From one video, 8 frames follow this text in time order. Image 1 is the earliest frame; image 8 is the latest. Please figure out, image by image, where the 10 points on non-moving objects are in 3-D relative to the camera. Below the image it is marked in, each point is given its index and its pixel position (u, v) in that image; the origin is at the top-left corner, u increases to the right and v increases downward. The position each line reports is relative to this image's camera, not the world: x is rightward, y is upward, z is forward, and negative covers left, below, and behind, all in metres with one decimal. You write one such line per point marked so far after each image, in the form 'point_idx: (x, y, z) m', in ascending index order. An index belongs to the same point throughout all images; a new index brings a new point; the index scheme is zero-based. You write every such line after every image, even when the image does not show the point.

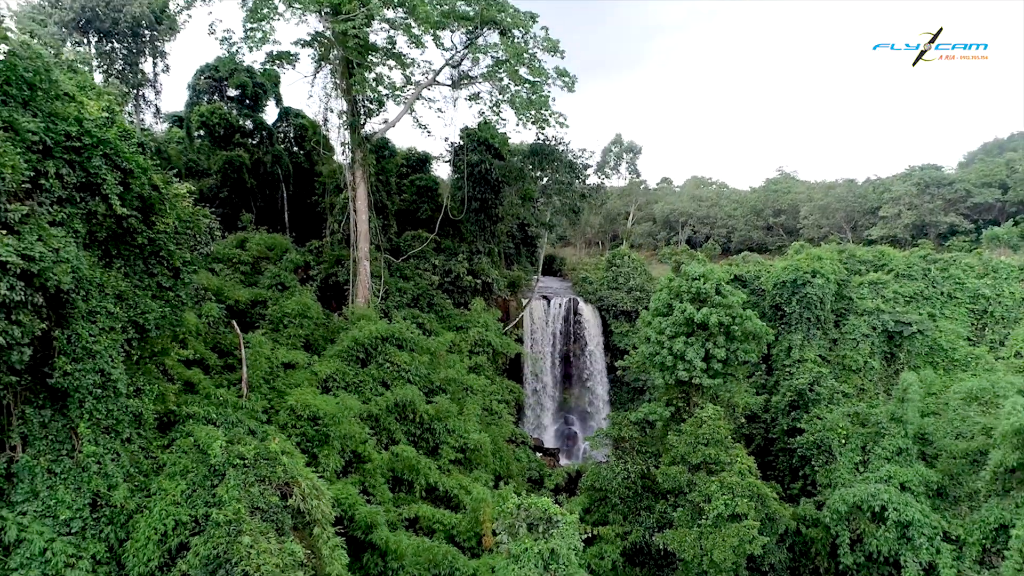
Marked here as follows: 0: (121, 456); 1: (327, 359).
0: (-5.4, -2.4, +6.9) m
1: (-4.0, -1.5, +10.5) m
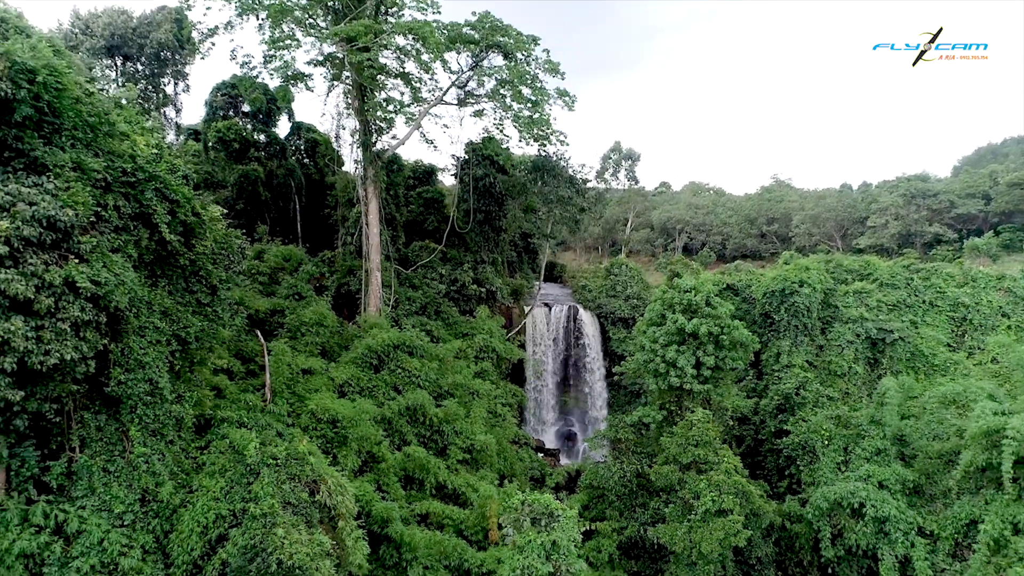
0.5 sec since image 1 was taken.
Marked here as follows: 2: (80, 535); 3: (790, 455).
0: (-5.3, -2.6, +7.6) m
1: (-3.9, -1.8, +11.2) m
2: (-5.8, -3.3, +6.5) m
3: (+7.2, -4.4, +12.8) m
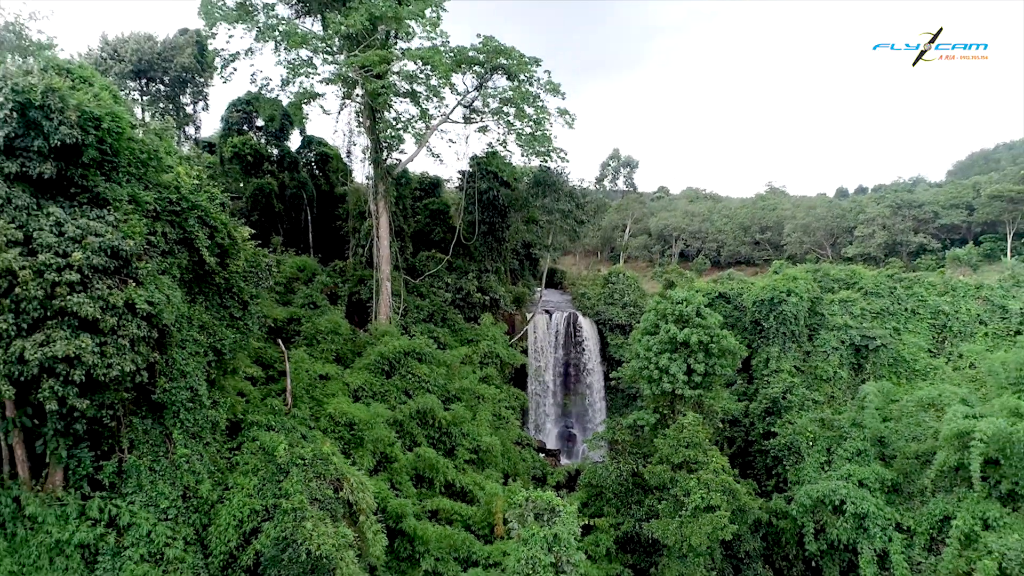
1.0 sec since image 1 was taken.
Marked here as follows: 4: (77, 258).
0: (-5.2, -2.9, +8.4) m
1: (-3.8, -2.0, +12.0) m
2: (-5.7, -3.5, +7.3) m
3: (+7.3, -4.7, +13.5) m
4: (-5.2, +0.4, +5.9) m
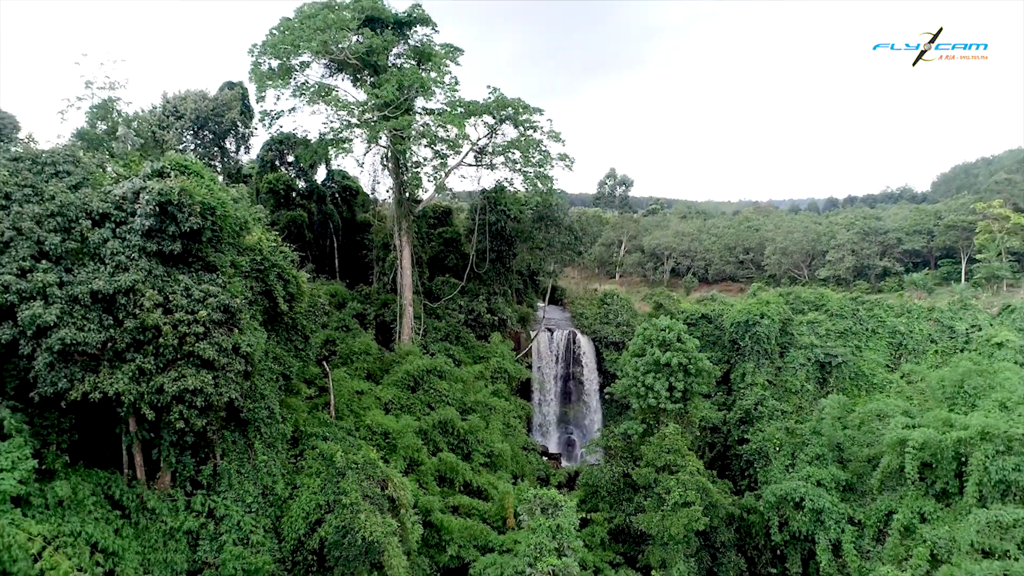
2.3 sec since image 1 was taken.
0: (-5.0, -3.7, +10.3) m
1: (-3.6, -2.8, +13.9) m
2: (-5.4, -4.3, +9.2) m
3: (+7.5, -5.4, +15.5) m
4: (-5.0, -0.4, +7.8) m
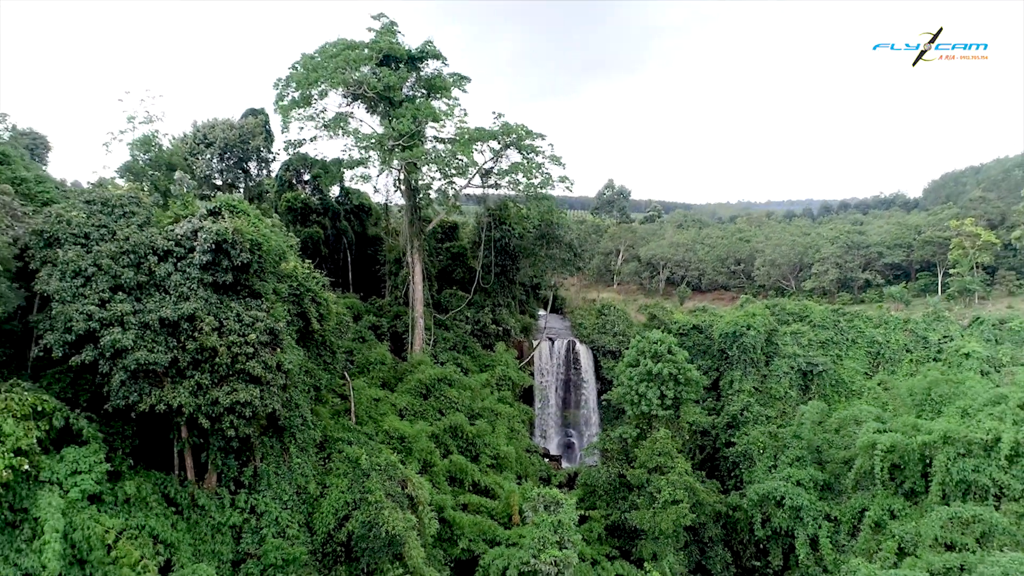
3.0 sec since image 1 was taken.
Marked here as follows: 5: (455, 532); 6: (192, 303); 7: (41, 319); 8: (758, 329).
0: (-4.8, -4.1, +11.5) m
1: (-3.4, -3.3, +15.1) m
2: (-5.3, -4.8, +10.4) m
3: (+7.7, -5.9, +16.7) m
4: (-4.8, -0.9, +9.0) m
5: (-1.4, -6.2, +12.4) m
6: (-5.7, -0.3, +8.6) m
7: (-7.9, -0.5, +8.2) m
8: (+9.2, -1.5, +18.2) m
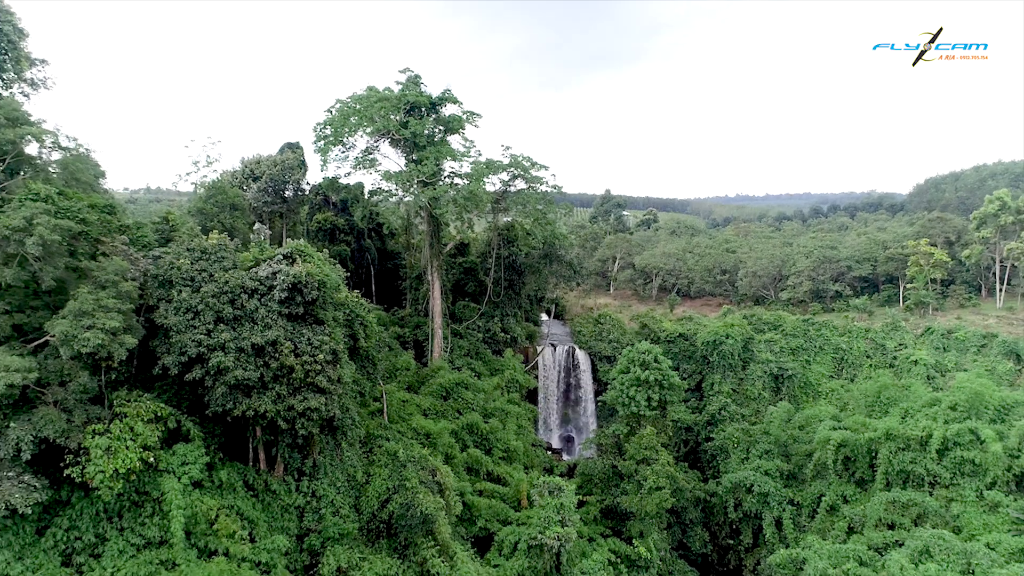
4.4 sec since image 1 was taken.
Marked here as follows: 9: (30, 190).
0: (-4.5, -4.8, +13.9) m
1: (-3.1, -3.9, +17.5) m
2: (-5.0, -5.5, +12.8) m
3: (+8.0, -6.5, +19.2) m
4: (-4.5, -1.6, +11.4) m
5: (-1.1, -6.9, +14.9) m
6: (-5.3, -1.0, +11.0) m
7: (-7.6, -1.2, +10.6) m
8: (+9.5, -2.1, +20.6) m
9: (-9.5, +1.9, +9.7) m
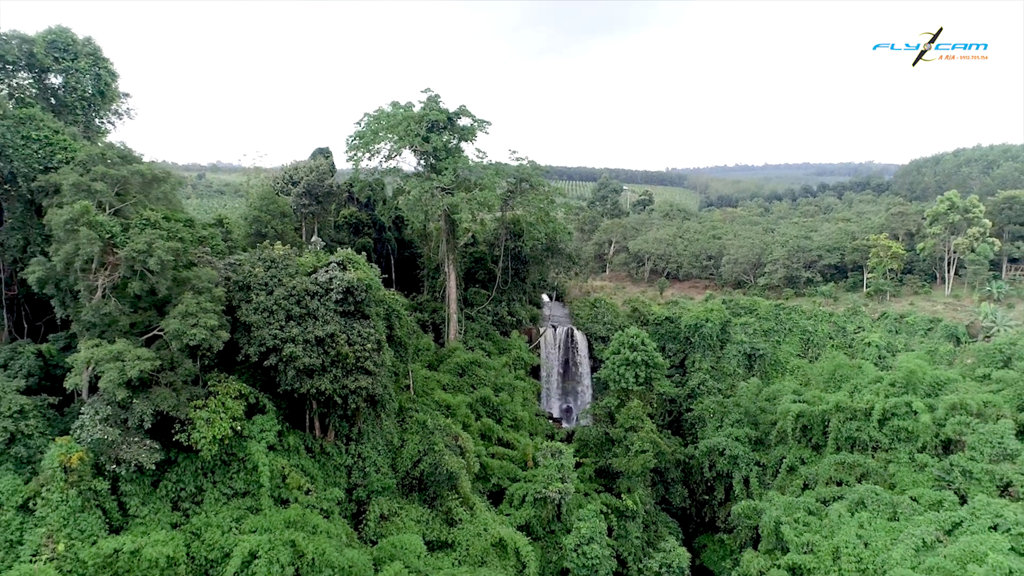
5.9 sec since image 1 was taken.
0: (-4.2, -4.7, +16.7) m
1: (-2.8, -3.5, +20.2) m
2: (-4.6, -5.4, +15.6) m
3: (+8.2, -6.1, +22.2) m
4: (-4.2, -1.6, +14.0) m
5: (-0.8, -6.7, +17.8) m
6: (-5.0, -1.0, +13.5) m
7: (-7.2, -1.3, +13.1) m
8: (+9.8, -1.6, +23.3) m
9: (-9.1, +1.8, +12.0) m
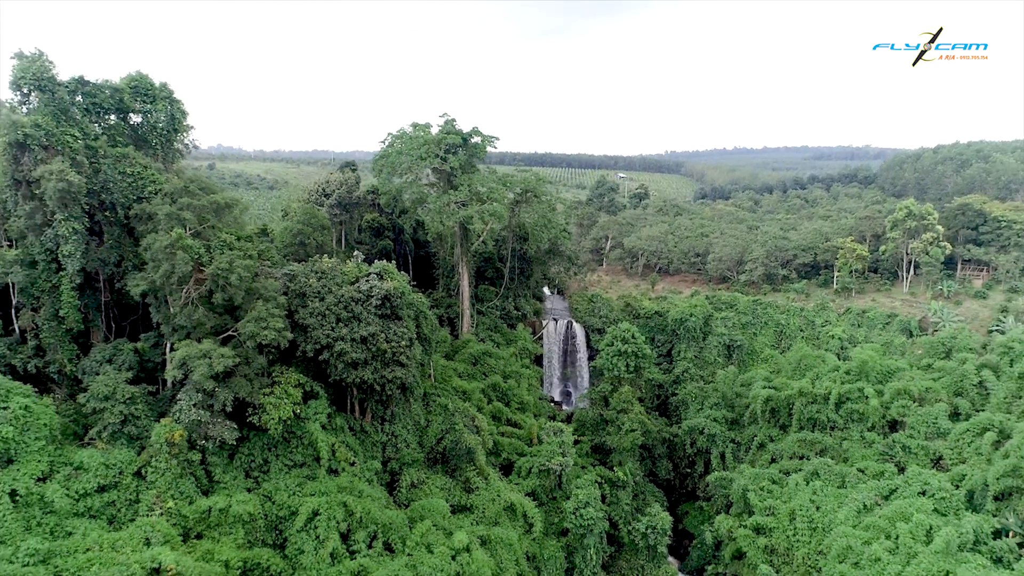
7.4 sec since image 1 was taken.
0: (-3.8, -4.8, +19.6) m
1: (-2.5, -3.5, +23.1) m
2: (-4.3, -5.6, +18.5) m
3: (+8.6, -6.0, +25.2) m
4: (-3.8, -1.9, +16.7) m
5: (-0.5, -6.8, +20.8) m
6: (-4.6, -1.3, +16.2) m
7: (-6.9, -1.6, +15.8) m
8: (+10.1, -1.5, +26.1) m
9: (-8.7, +1.5, +14.6) m
